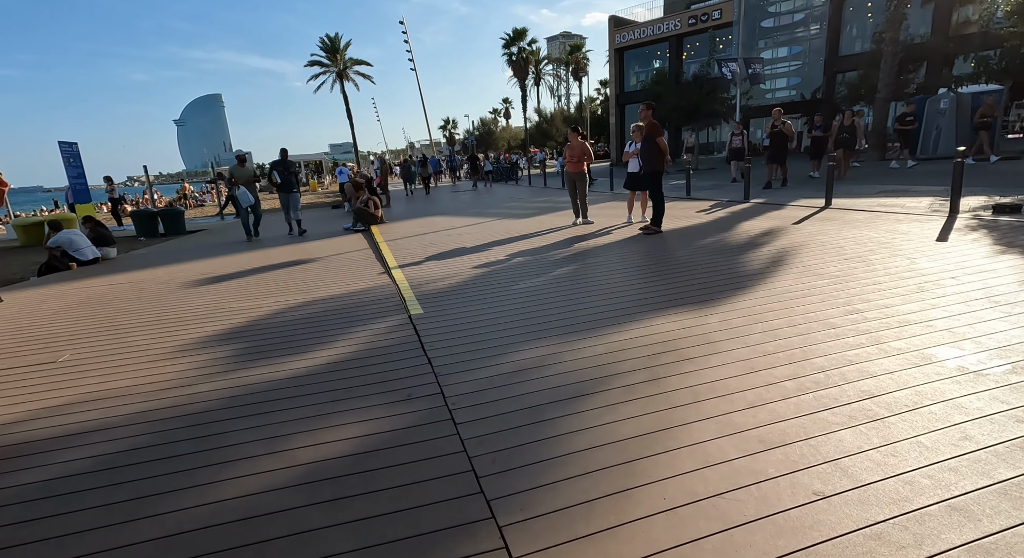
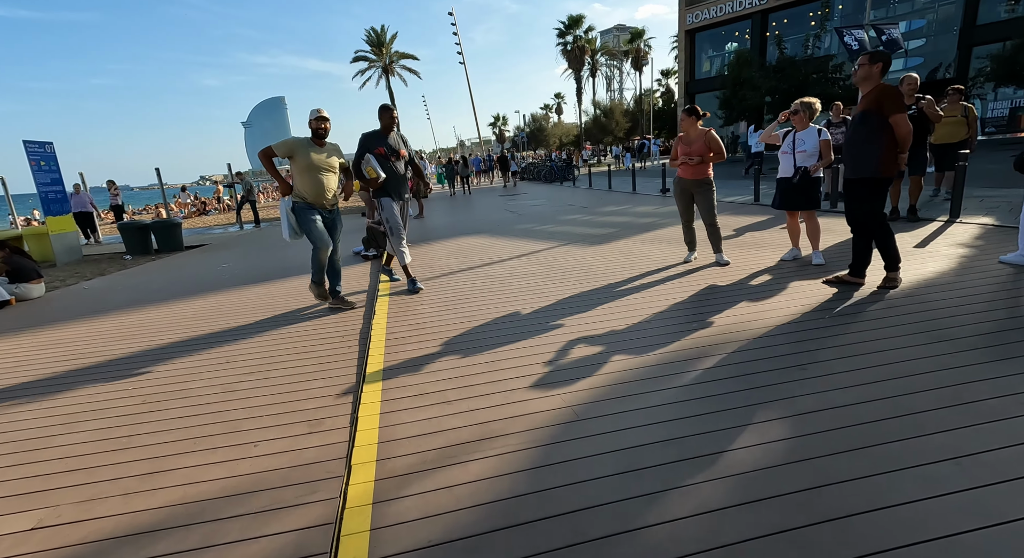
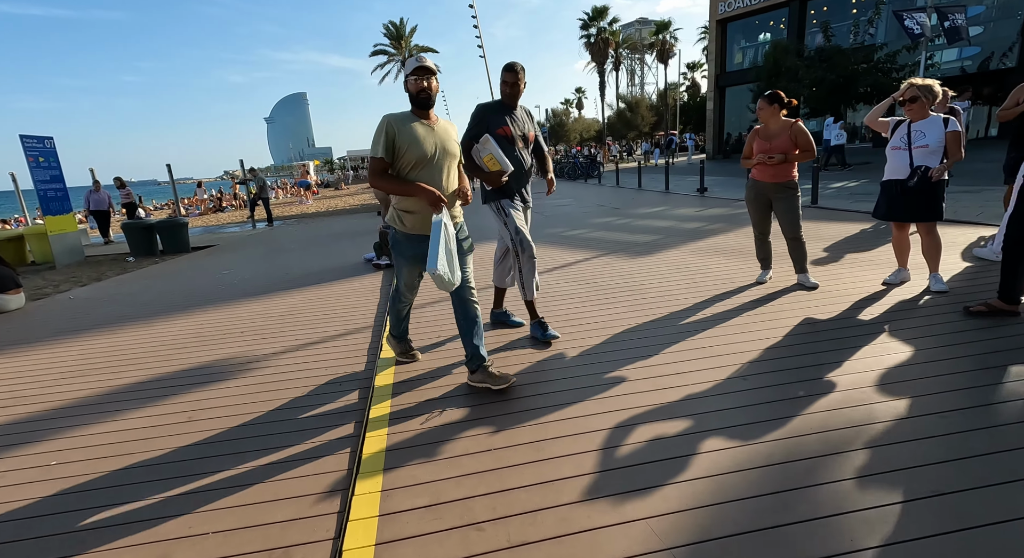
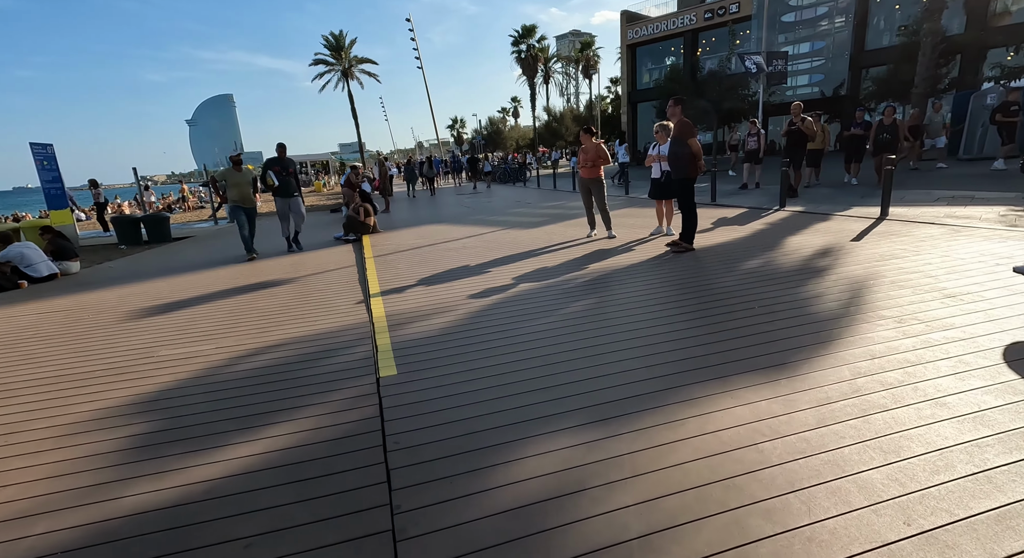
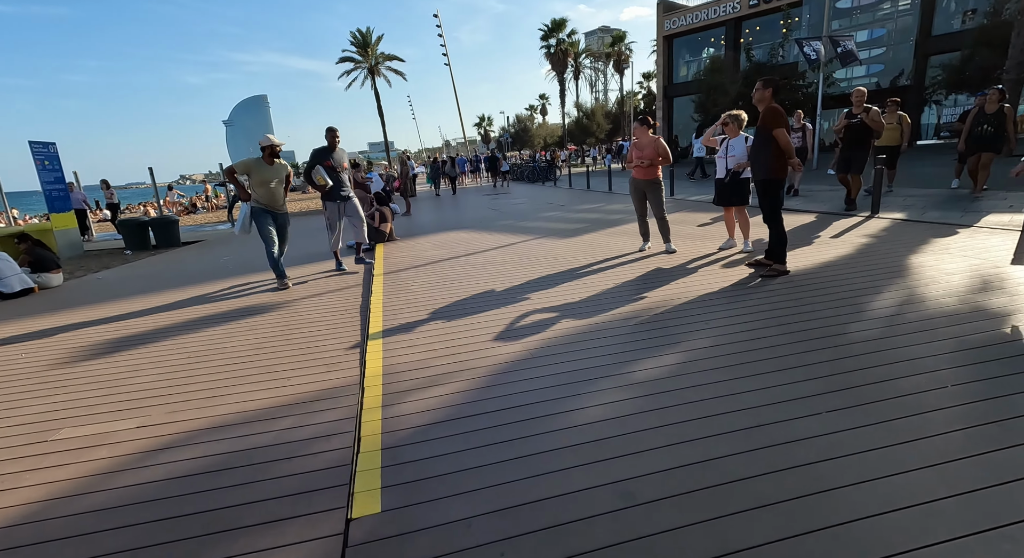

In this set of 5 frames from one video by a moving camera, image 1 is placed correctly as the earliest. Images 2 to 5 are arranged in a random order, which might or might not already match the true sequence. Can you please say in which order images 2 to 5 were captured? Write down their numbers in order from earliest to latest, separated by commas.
4, 5, 2, 3
